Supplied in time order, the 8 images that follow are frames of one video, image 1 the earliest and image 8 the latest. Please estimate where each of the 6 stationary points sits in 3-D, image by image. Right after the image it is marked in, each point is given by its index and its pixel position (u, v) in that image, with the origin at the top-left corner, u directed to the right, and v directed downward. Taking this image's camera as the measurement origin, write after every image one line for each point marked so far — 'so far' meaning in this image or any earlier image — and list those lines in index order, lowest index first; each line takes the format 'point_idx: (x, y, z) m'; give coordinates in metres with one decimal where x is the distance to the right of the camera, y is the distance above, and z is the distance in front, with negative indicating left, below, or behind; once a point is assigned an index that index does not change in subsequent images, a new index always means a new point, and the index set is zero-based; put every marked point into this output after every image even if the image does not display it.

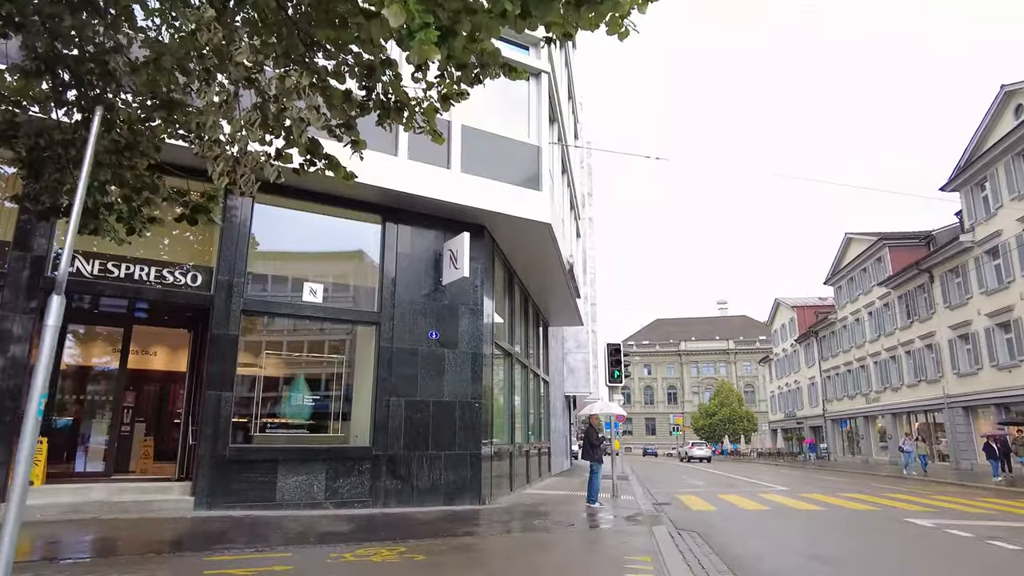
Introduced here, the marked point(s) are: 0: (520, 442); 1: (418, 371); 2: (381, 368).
0: (+0.2, -3.9, +16.7) m
1: (-1.5, -1.4, +10.8) m
2: (-2.1, -1.3, +10.5) m
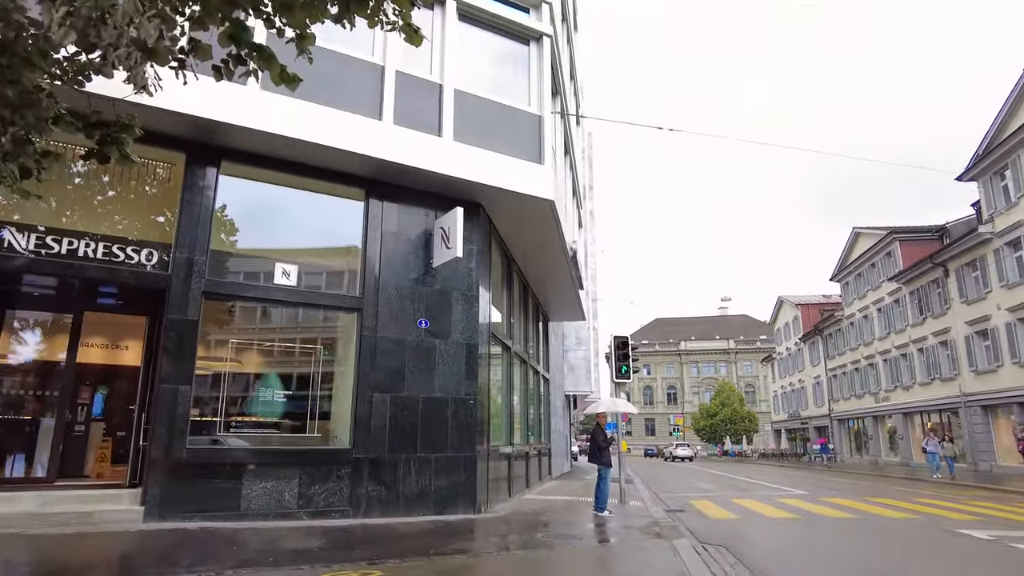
0: (+0.2, -3.6, +15.5) m
1: (-1.6, -1.1, +9.6) m
2: (-2.1, -1.0, +9.3) m
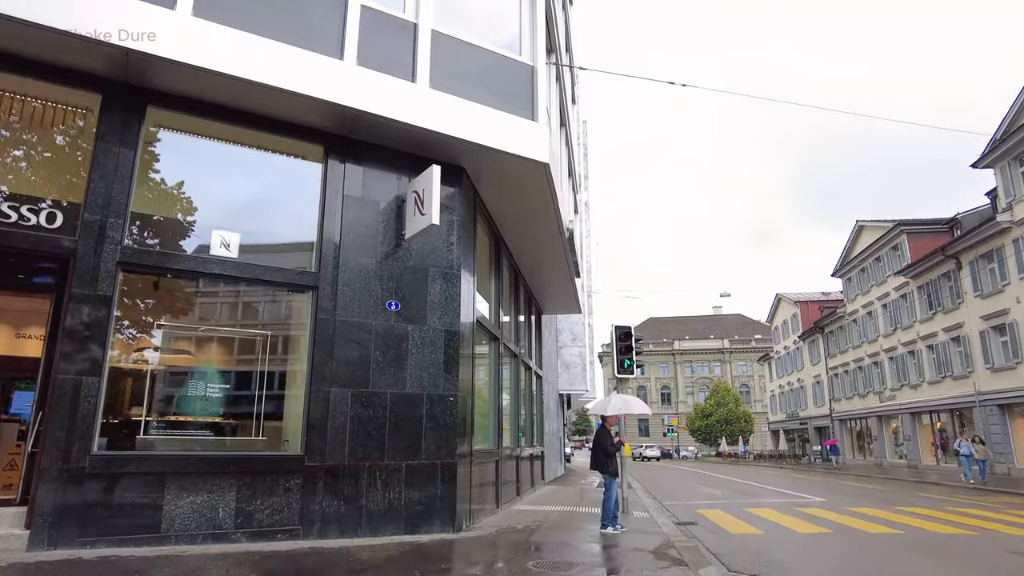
0: (0.0, -3.3, +13.9) m
1: (-1.7, -0.8, +8.0) m
2: (-2.3, -0.7, +7.8) m
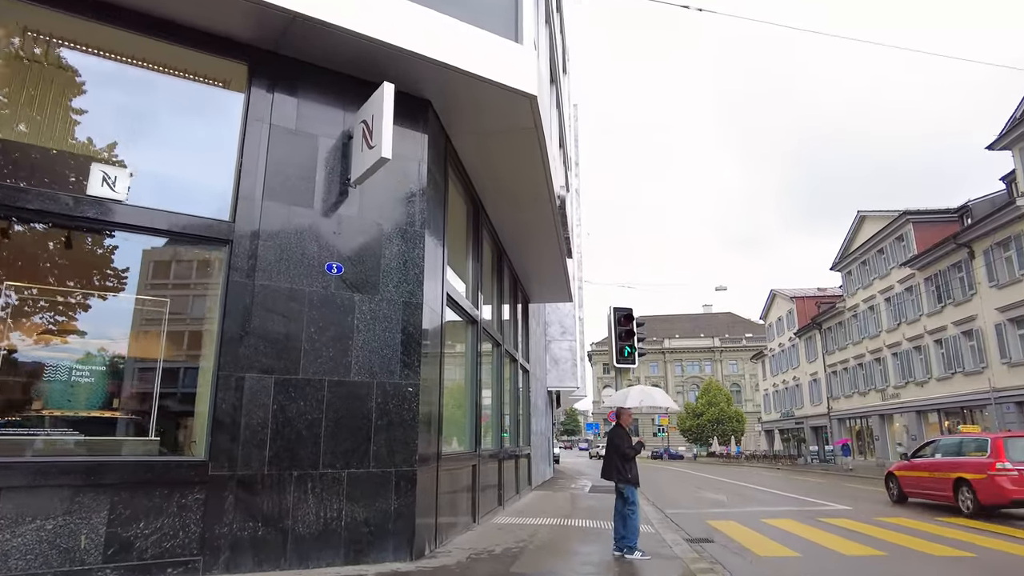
0: (-0.4, -2.9, +12.1) m
1: (-2.0, -0.4, +6.2) m
2: (-2.5, -0.3, +5.9) m
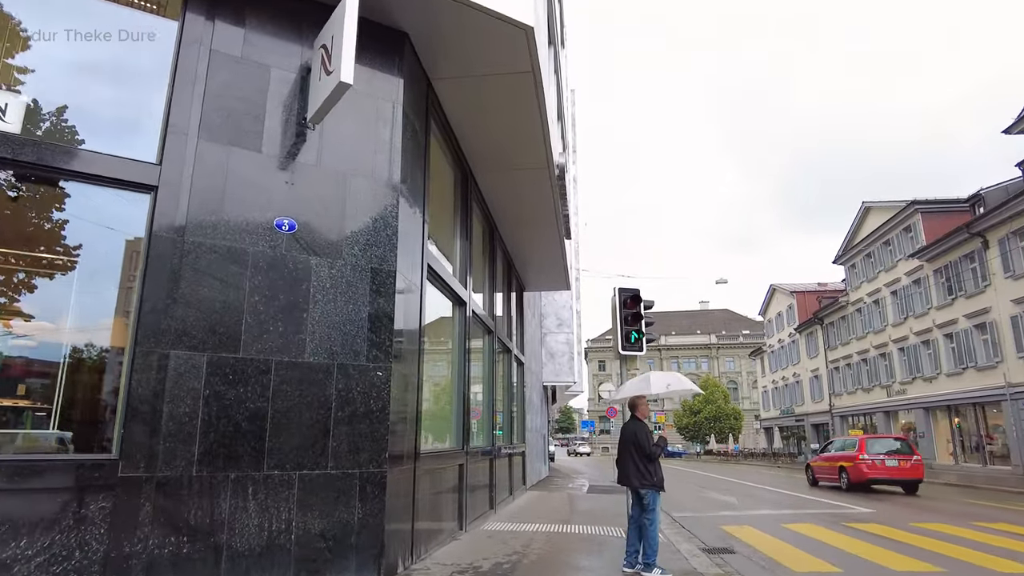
0: (-0.5, -2.6, +11.0) m
1: (-2.0, -0.1, +5.0) m
2: (-2.6, 0.0, +4.8) m
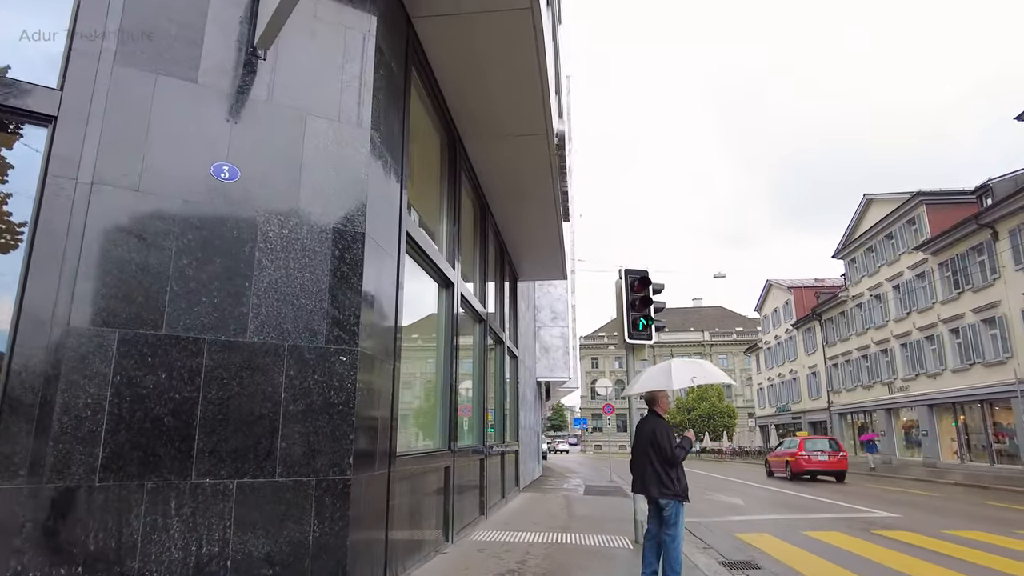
0: (-0.6, -2.4, +10.0) m
1: (-2.1, +0.2, +4.0) m
2: (-2.6, +0.3, +3.7) m
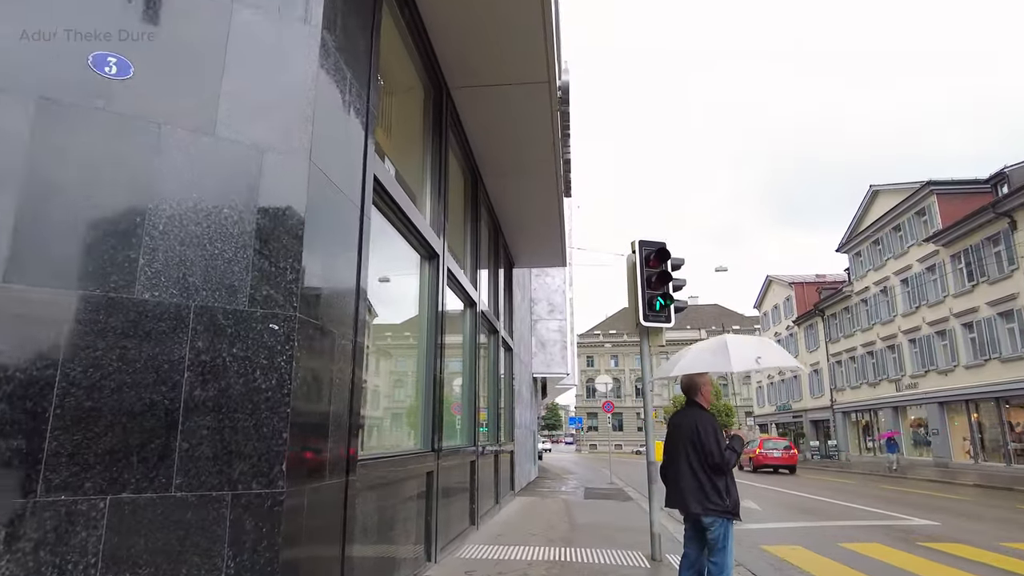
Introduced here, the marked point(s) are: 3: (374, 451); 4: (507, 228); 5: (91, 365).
0: (-0.7, -2.1, +8.8) m
1: (-2.1, +0.5, +2.8) m
2: (-2.6, +0.6, +2.5) m
3: (-1.1, -1.3, +5.2) m
4: (-0.1, +1.2, +12.7) m
5: (-1.8, -0.3, +2.8) m
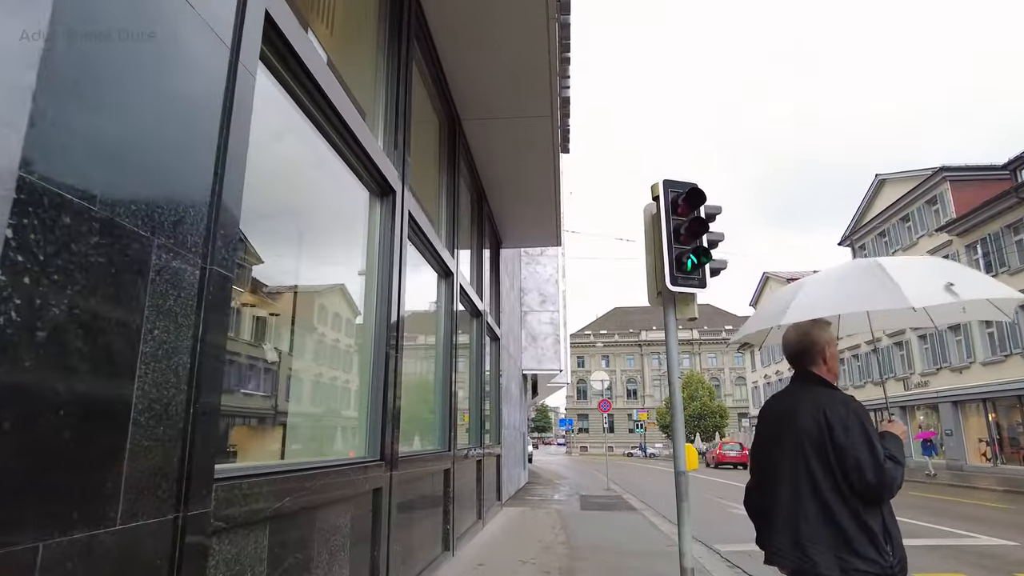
0: (-0.8, -1.7, +7.0) m
1: (-2.1, +0.9, +1.0) m
2: (-2.7, +1.0, +0.7) m
3: (-1.2, -0.9, +3.5) m
4: (-0.4, +1.5, +11.0) m
5: (-1.8, +0.1, +1.0) m
